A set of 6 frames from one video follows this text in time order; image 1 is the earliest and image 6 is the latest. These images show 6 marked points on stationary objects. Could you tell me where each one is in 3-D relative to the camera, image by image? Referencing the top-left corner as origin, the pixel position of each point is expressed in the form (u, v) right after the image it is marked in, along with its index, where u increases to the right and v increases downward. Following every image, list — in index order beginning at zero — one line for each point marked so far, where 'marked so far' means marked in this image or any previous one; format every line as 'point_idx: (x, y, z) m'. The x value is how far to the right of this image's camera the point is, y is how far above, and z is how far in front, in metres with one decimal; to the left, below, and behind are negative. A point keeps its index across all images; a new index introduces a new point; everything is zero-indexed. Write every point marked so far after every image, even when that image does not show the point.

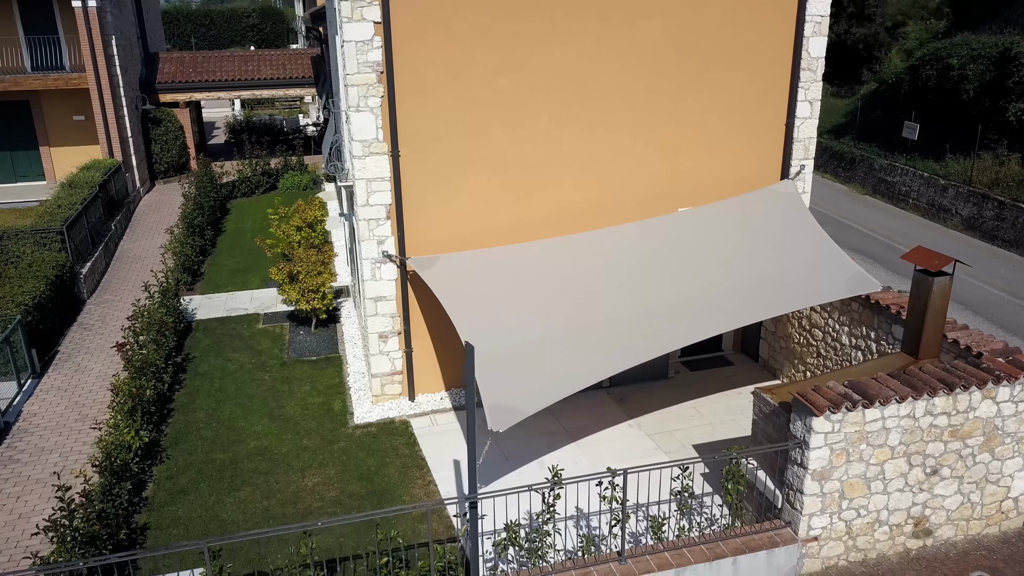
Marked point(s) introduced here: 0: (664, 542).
0: (+1.8, -3.0, +8.9) m
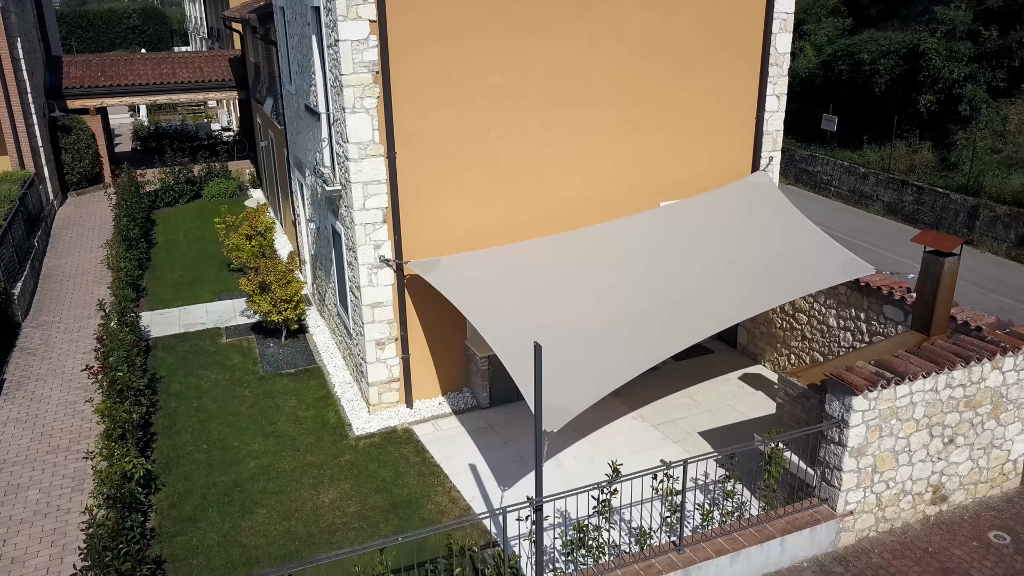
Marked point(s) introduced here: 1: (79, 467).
0: (+2.4, -2.9, +9.0) m
1: (-6.8, -2.8, +11.9) m
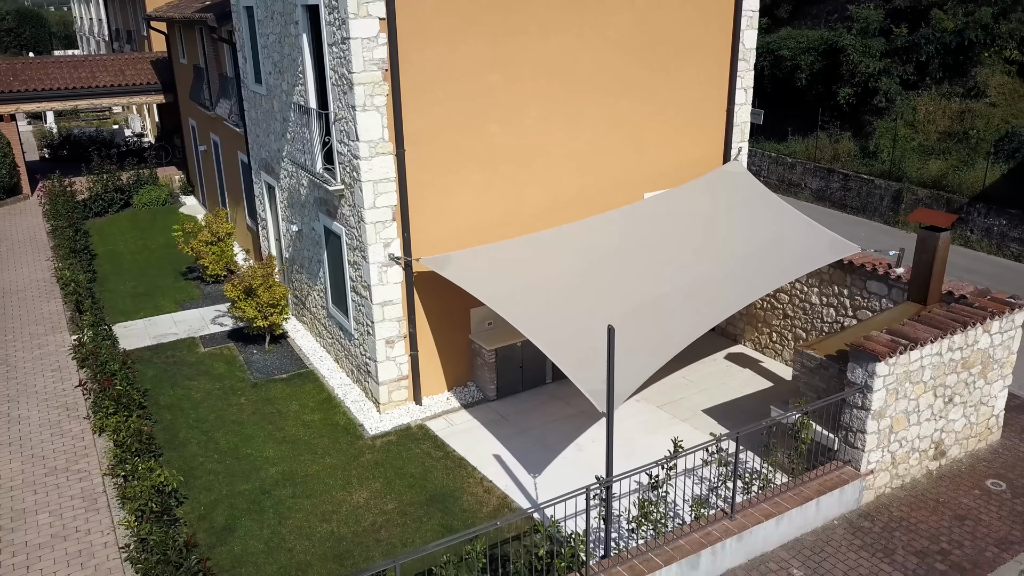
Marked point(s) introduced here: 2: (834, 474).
0: (+3.1, -2.6, +9.6) m
1: (-6.3, -3.0, +11.3) m
2: (+4.3, -2.5, +10.1) m
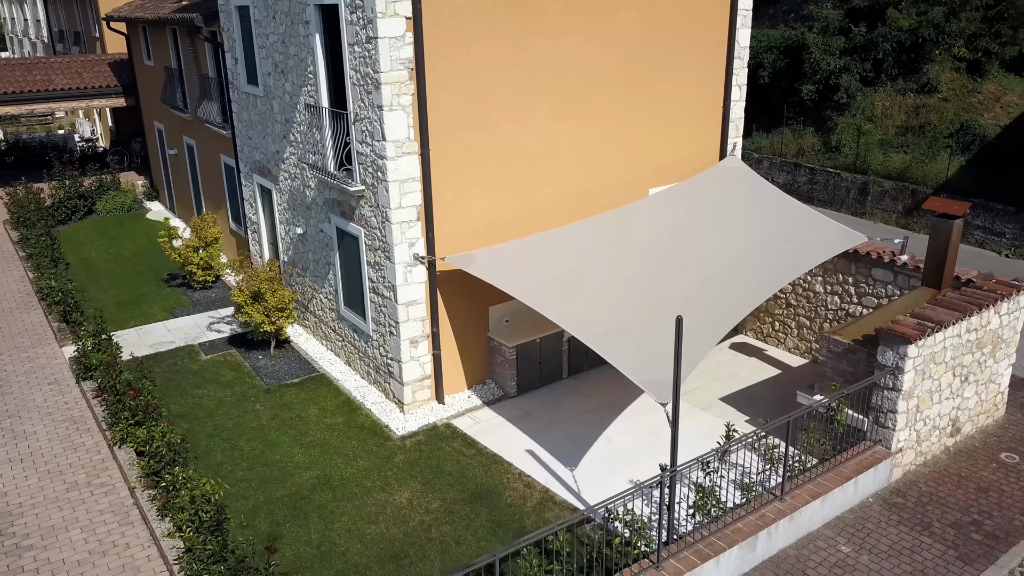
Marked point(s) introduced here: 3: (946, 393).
0: (+3.8, -2.5, +9.9) m
1: (-5.8, -3.1, +11.0) m
2: (+4.9, -2.3, +10.5) m
3: (+6.3, -1.5, +11.0) m
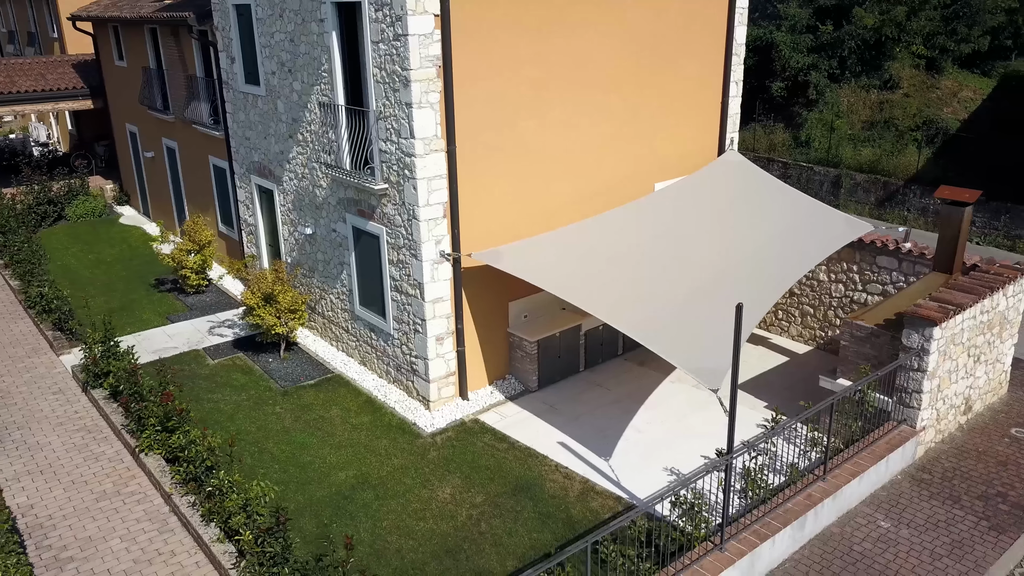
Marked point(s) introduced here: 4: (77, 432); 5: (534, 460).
0: (+4.4, -2.3, +10.3) m
1: (-5.1, -3.1, +10.8) m
2: (+5.5, -2.1, +10.9) m
3: (+6.9, -1.3, +11.6) m
4: (-7.5, -2.5, +13.0) m
5: (+0.3, -2.7, +11.7) m
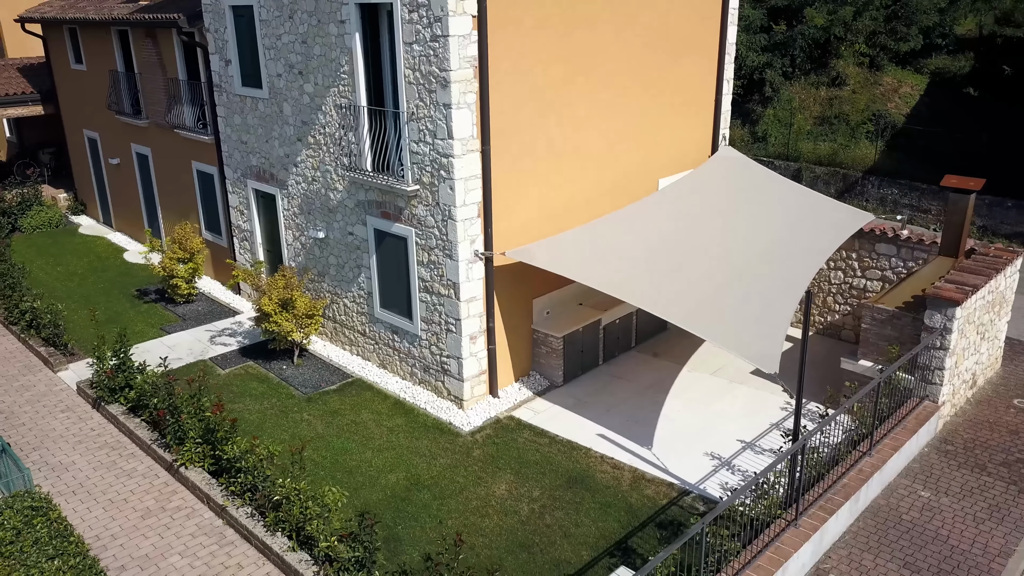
0: (+5.2, -2.1, +10.9) m
1: (-4.3, -3.3, +10.6) m
2: (+6.3, -1.9, +11.6) m
3: (+7.5, -1.0, +12.4) m
4: (-6.8, -2.7, +12.5) m
5: (+1.1, -2.6, +12.0) m
